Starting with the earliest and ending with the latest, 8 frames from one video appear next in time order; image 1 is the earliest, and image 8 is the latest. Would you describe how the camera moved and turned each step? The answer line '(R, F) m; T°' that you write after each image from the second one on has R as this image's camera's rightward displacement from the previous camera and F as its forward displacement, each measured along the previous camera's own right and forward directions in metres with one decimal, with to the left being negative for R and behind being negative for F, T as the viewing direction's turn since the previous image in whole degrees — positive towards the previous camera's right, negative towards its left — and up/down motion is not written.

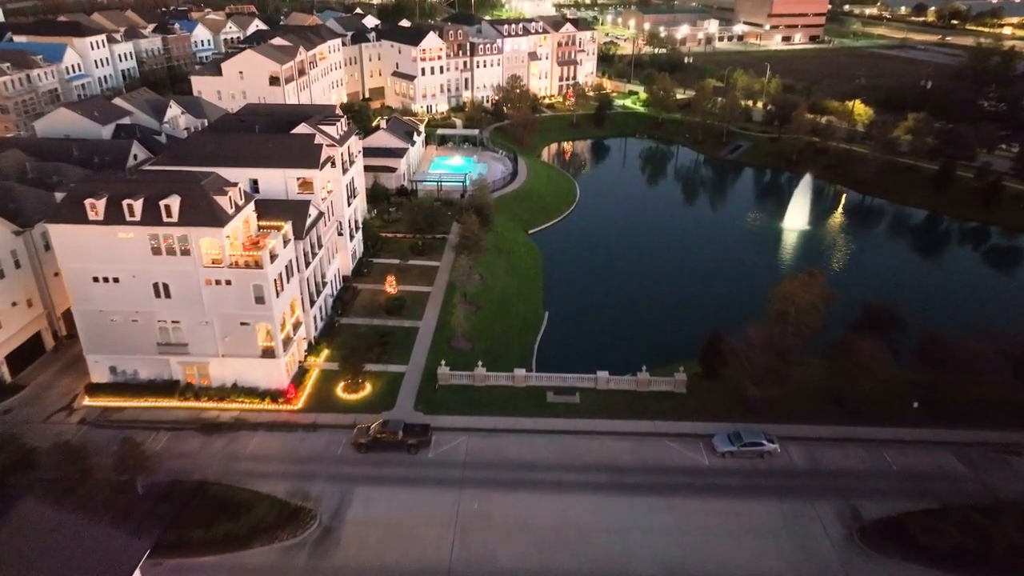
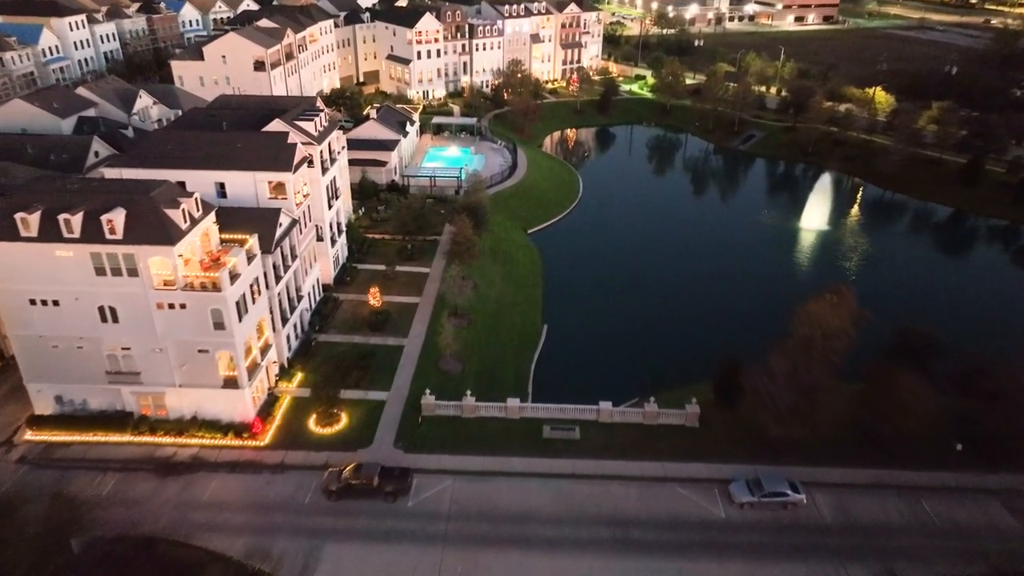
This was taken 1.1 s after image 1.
(+0.6, +4.5) m; 0°
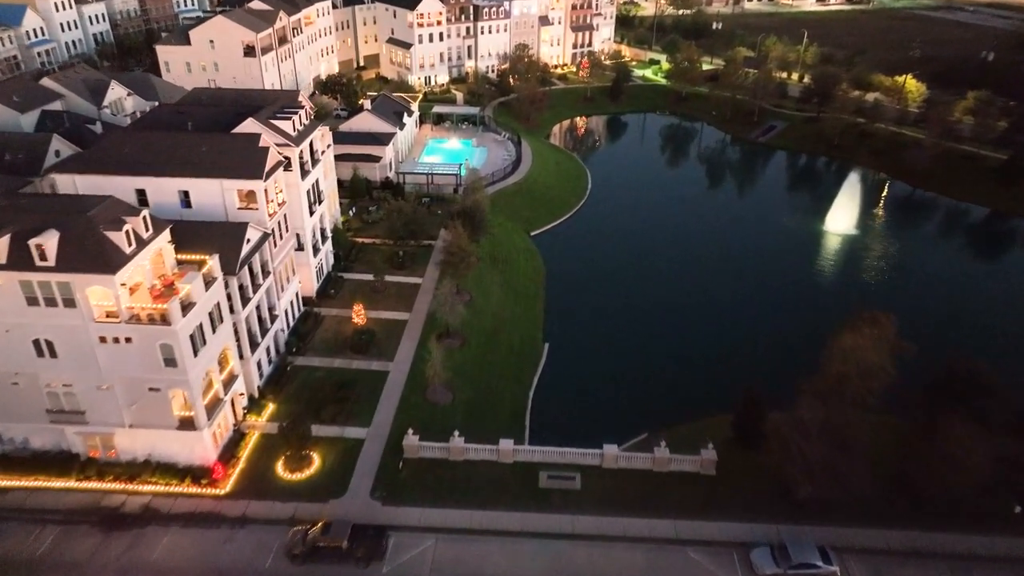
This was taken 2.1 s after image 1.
(+0.8, +4.4) m; -1°
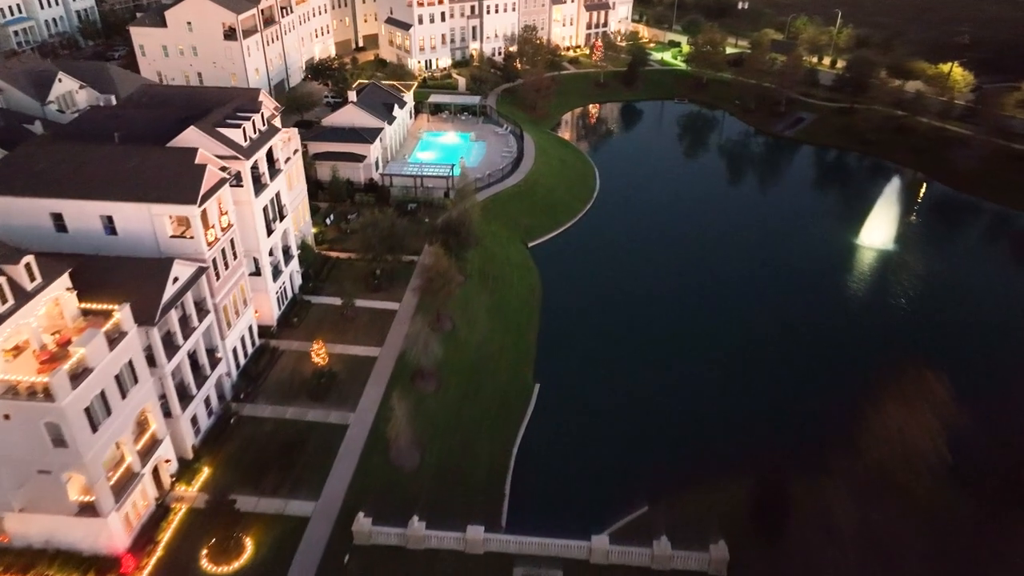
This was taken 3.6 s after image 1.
(+1.7, +6.0) m; -1°
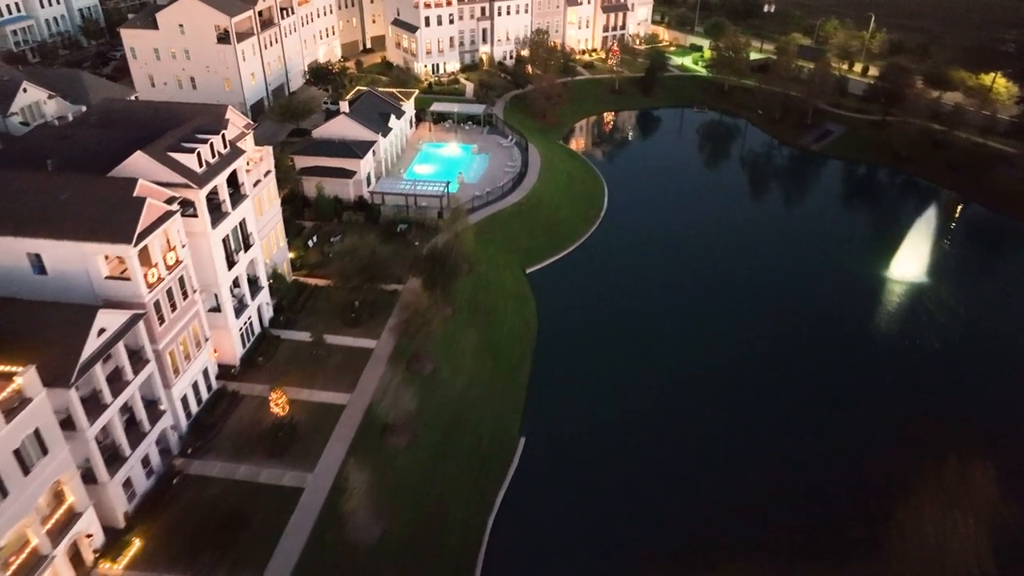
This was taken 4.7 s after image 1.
(+1.9, +4.1) m; -2°
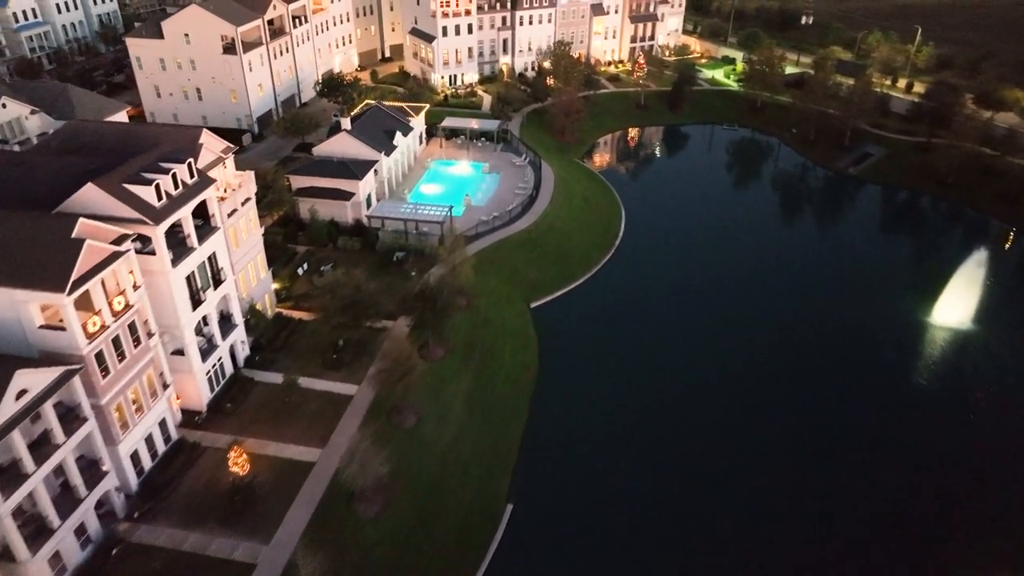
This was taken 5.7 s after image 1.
(+1.8, +3.7) m; -3°
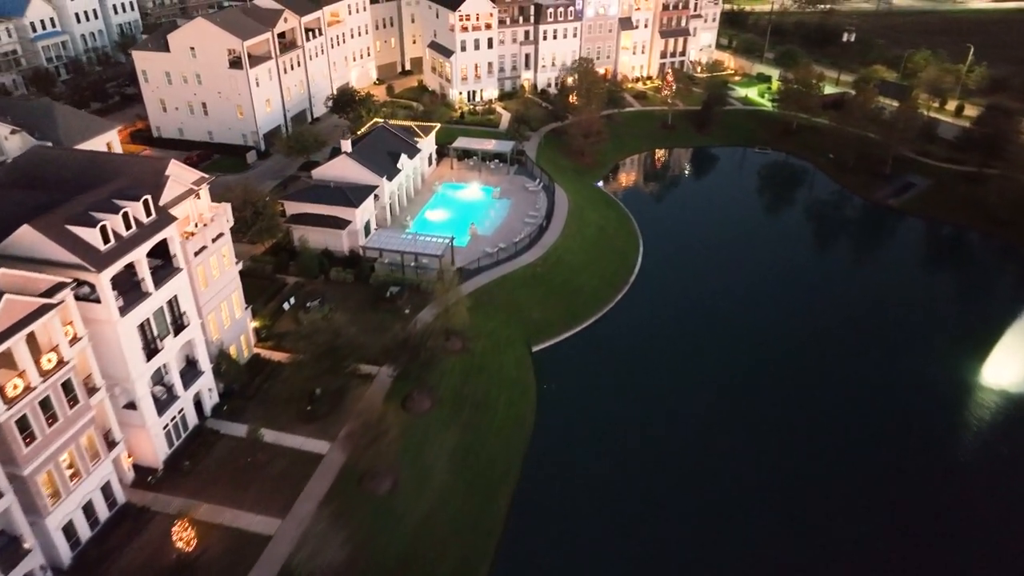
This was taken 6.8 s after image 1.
(+1.9, +3.7) m; -3°
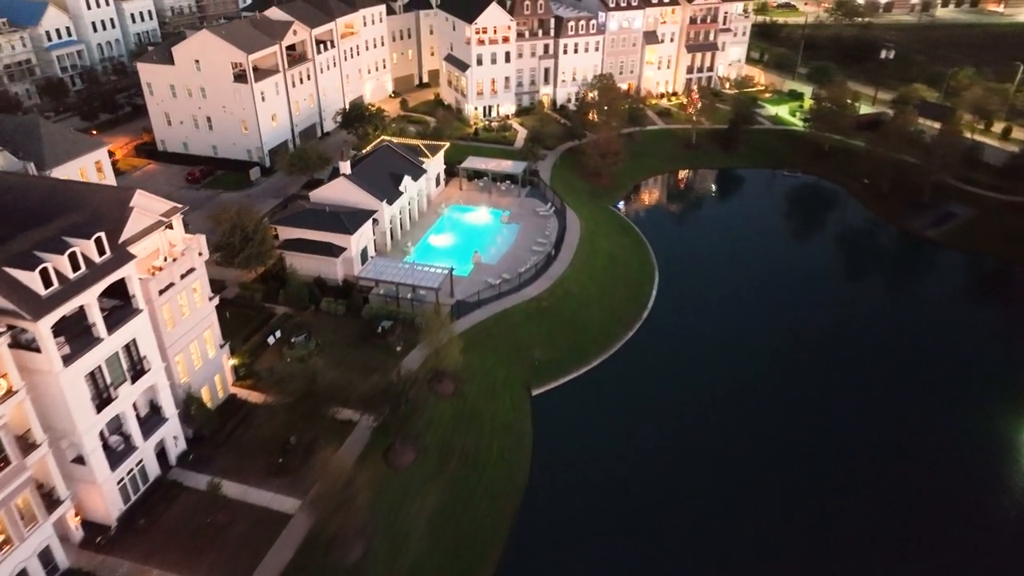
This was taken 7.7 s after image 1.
(+1.6, +3.1) m; -2°
